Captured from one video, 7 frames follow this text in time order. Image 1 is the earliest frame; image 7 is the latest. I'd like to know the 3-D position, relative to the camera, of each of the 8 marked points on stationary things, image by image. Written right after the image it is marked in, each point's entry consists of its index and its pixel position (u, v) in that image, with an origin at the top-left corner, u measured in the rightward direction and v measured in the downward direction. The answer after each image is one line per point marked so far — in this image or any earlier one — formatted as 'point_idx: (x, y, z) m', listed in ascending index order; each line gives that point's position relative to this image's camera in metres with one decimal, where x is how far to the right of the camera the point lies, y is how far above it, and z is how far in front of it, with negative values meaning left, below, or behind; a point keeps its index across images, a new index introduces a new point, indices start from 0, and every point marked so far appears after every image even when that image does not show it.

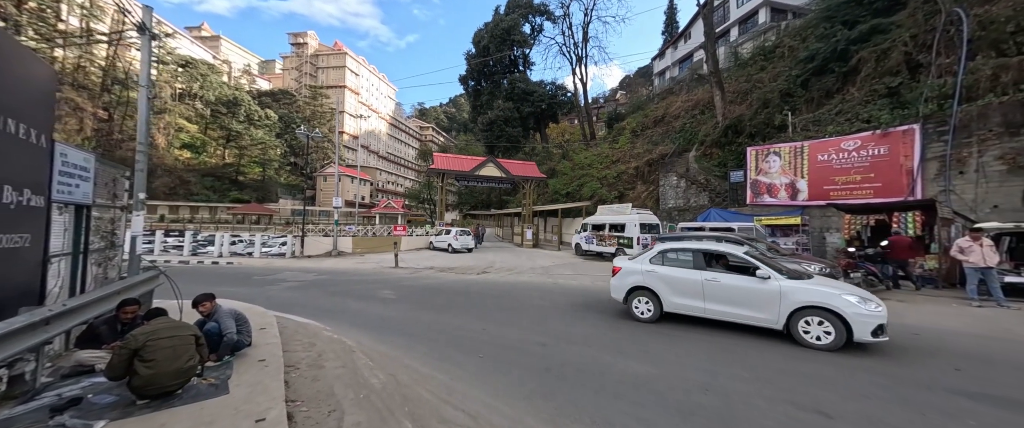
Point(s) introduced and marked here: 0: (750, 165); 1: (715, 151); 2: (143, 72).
0: (+11.6, +2.4, +15.6) m
1: (+12.7, +3.9, +19.9) m
2: (-7.1, +2.8, +6.2) m
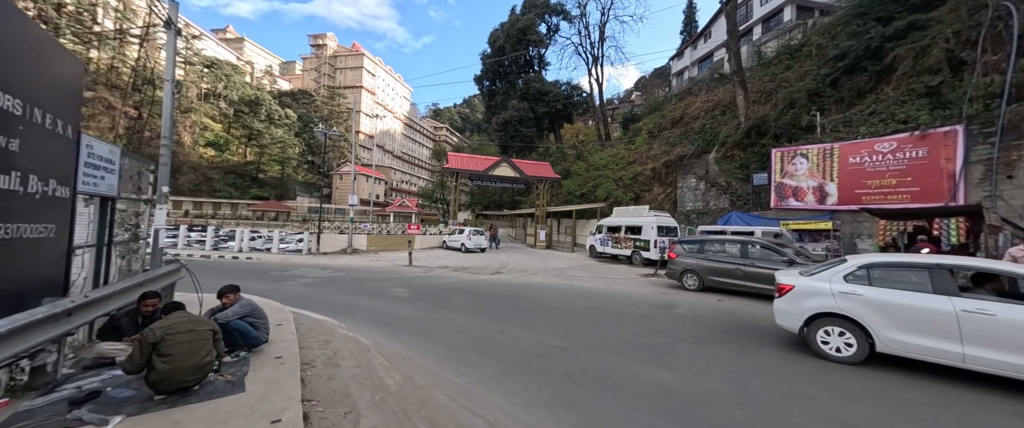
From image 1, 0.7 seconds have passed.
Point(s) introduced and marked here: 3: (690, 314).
0: (+12.3, +2.2, +15.0) m
1: (+13.6, +3.7, +19.2) m
2: (-6.7, +2.9, +6.3) m
3: (+3.9, -2.2, +7.1) m
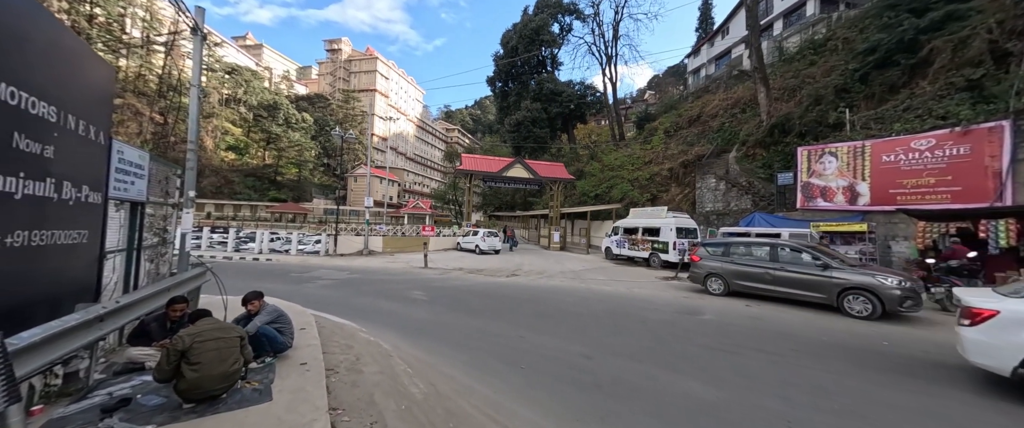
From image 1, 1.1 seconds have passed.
0: (+13.0, +2.2, +14.4) m
1: (+14.4, +3.6, +18.6) m
2: (-6.3, +2.8, +6.4) m
3: (+4.4, -2.3, +6.8) m
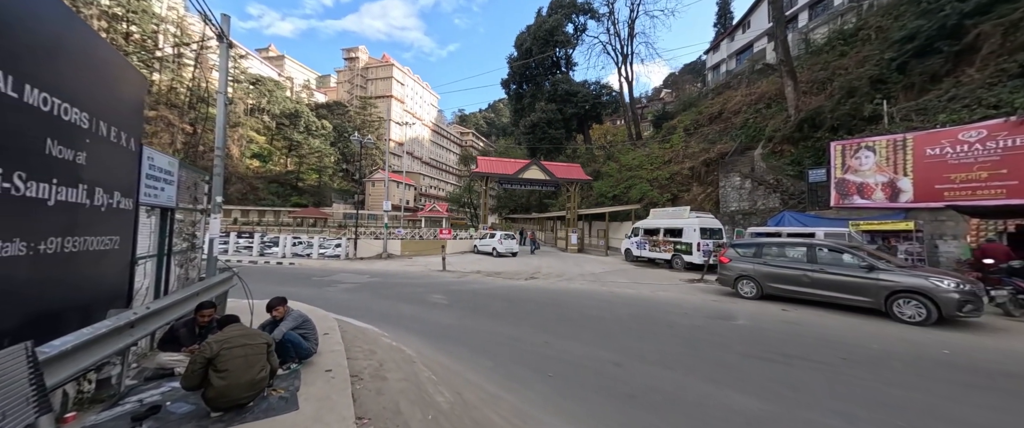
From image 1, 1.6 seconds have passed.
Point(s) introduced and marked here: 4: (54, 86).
0: (+13.8, +2.3, +13.7) m
1: (+15.3, +3.7, +17.8) m
2: (-5.9, +2.7, +6.5) m
3: (+4.9, -2.2, +6.4) m
4: (-3.3, +0.9, +2.3) m
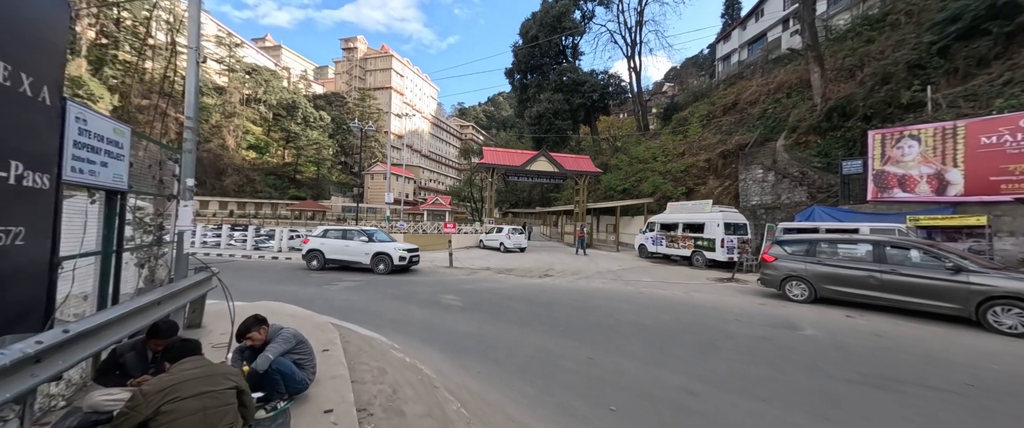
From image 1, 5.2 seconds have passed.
0: (+14.3, +2.5, +12.7) m
1: (+15.9, +4.0, +16.8) m
2: (-5.4, +2.9, +5.5) m
3: (+5.4, -2.1, +5.5) m
4: (-2.7, +1.0, +1.3) m
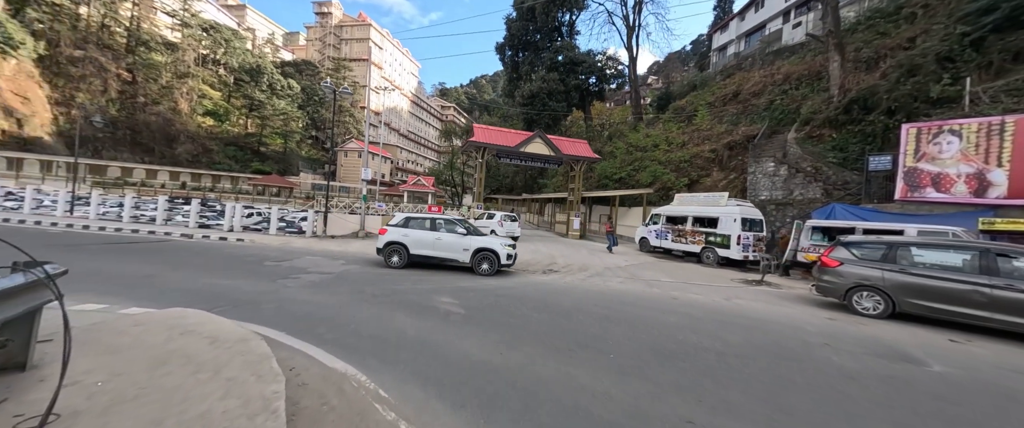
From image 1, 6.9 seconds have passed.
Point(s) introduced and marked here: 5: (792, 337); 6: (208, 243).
0: (+14.5, +2.5, +11.8) m
1: (+15.8, +4.1, +15.9) m
2: (-4.7, +3.3, +3.1) m
3: (+5.9, -2.1, +4.1) m
4: (-1.8, +1.2, -0.7) m
5: (+4.6, -2.0, +5.3) m
6: (-12.7, -1.1, +12.0) m
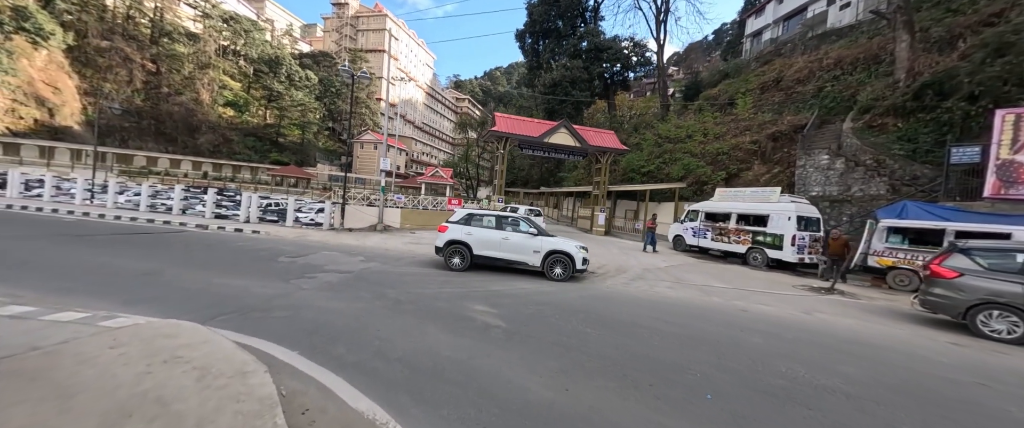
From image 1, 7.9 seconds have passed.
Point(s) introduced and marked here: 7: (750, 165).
0: (+15.5, +2.4, +10.2) m
1: (+17.0, +4.1, +14.2) m
2: (-3.9, +3.4, +2.3) m
3: (+6.6, -2.1, +3.0) m
4: (-1.3, +1.1, -1.7) m
5: (+5.4, -2.0, +4.2) m
6: (-11.7, -0.7, +11.5) m
7: (+14.0, +2.9, +18.8) m
